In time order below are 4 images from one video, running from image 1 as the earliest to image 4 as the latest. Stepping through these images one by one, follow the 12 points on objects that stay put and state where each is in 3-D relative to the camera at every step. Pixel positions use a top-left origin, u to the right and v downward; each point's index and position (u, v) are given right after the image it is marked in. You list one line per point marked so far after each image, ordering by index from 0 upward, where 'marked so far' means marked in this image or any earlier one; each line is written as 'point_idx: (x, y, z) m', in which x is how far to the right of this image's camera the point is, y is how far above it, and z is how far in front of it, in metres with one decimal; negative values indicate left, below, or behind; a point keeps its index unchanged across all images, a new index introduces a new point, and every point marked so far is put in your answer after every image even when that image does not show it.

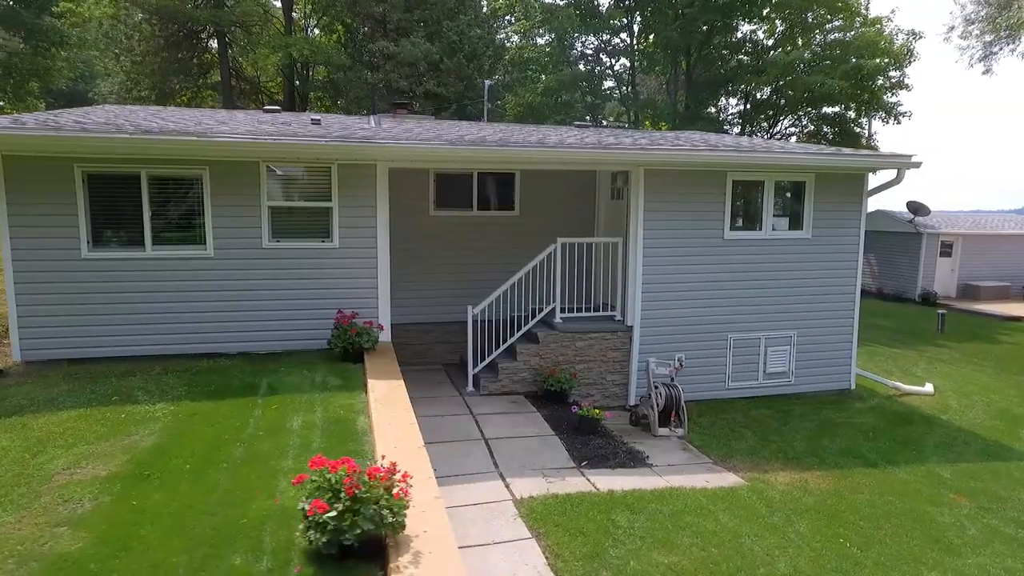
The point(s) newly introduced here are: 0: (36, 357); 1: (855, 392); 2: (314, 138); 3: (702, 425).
0: (-4.6, -0.7, +6.1) m
1: (+4.7, -1.5, +8.6) m
2: (-1.9, +1.4, +6.1) m
3: (+2.2, -1.6, +7.2) m
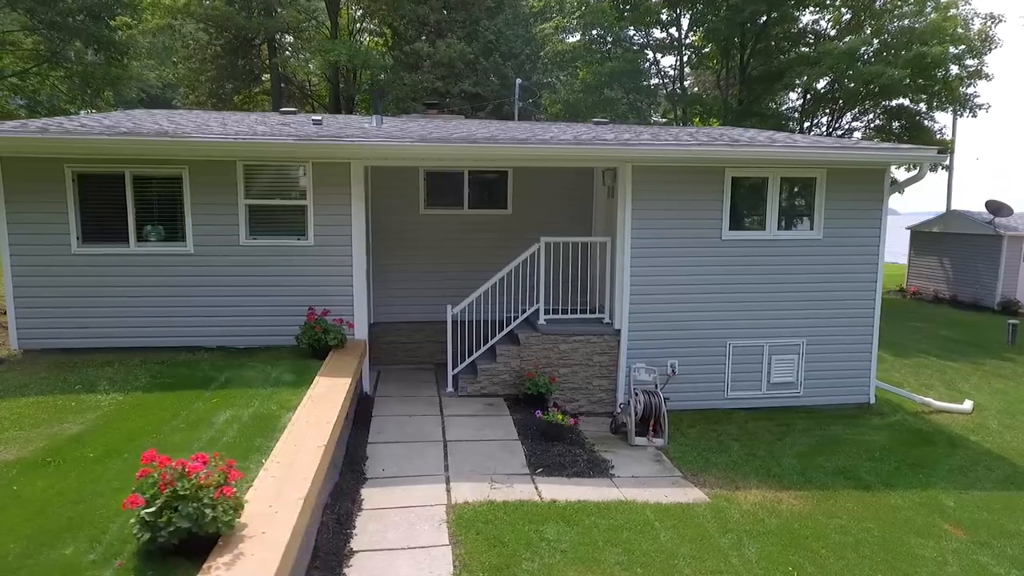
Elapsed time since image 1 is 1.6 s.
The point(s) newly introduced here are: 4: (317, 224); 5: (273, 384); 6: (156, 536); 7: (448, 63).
0: (-5.0, -0.6, +6.5) m
1: (+4.6, -1.5, +8.0) m
2: (-2.3, +1.5, +6.2) m
3: (+1.9, -1.6, +6.8) m
4: (-2.1, +0.7, +6.7) m
5: (-2.1, -0.8, +5.4) m
6: (-1.5, -1.1, +2.7) m
7: (-2.1, +6.7, +18.6) m
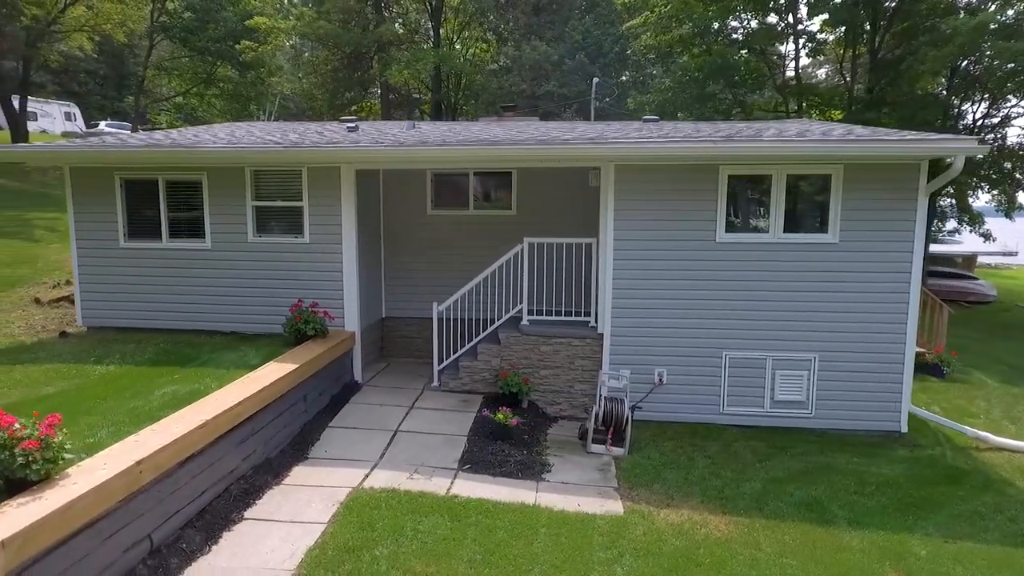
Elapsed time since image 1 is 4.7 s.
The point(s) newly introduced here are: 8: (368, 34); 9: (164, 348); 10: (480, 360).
0: (-5.2, -0.4, +7.8) m
1: (+4.4, -1.7, +6.9) m
2: (-2.6, +1.6, +6.8) m
3: (+1.5, -1.7, +6.5) m
4: (-2.3, +0.8, +7.3) m
5: (-2.7, -0.8, +6.1) m
6: (-2.8, -1.0, +3.3) m
7: (+0.7, +6.7, +18.9) m
8: (-4.5, +7.8, +19.2) m
9: (-3.8, -0.7, +6.8) m
10: (-0.4, -0.8, +7.3) m
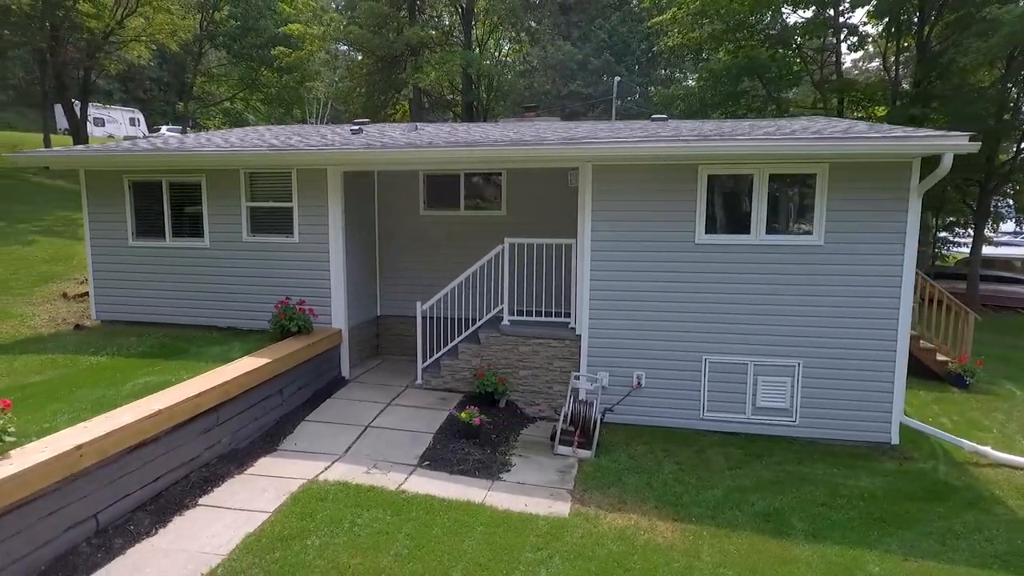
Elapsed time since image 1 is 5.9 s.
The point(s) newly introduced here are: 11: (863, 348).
0: (-5.4, -0.4, +8.3) m
1: (+4.1, -1.7, +6.6) m
2: (-2.8, +1.6, +7.1) m
3: (+1.2, -1.7, +6.4) m
4: (-2.5, +0.8, +7.6) m
5: (-3.0, -0.7, +6.4) m
6: (-3.4, -1.0, +3.6) m
7: (+1.6, +6.7, +18.8) m
8: (-3.5, +7.8, +19.6) m
9: (-4.1, -0.6, +7.2) m
10: (-0.6, -0.8, +7.4) m
11: (+3.7, -0.6, +6.6) m
